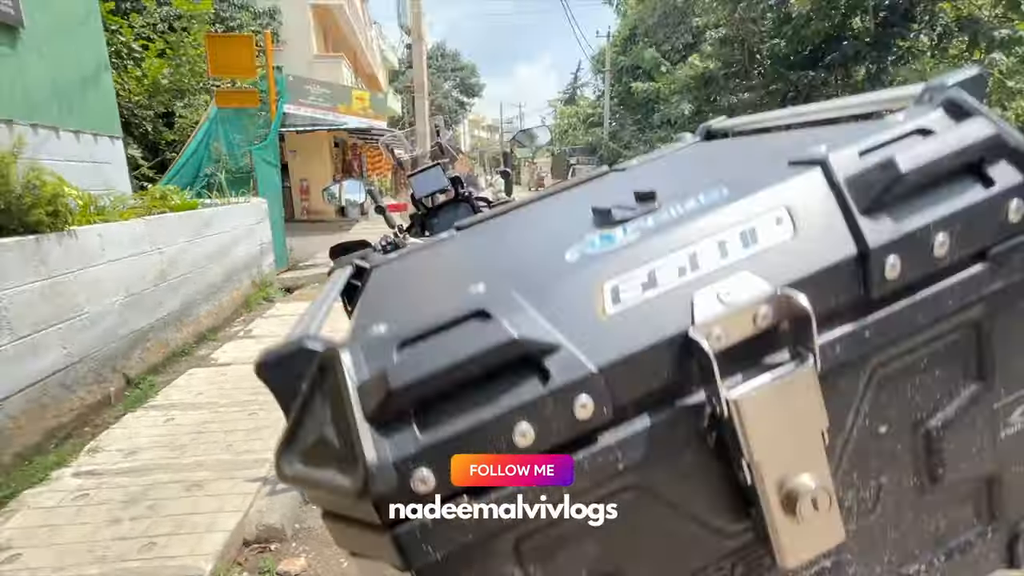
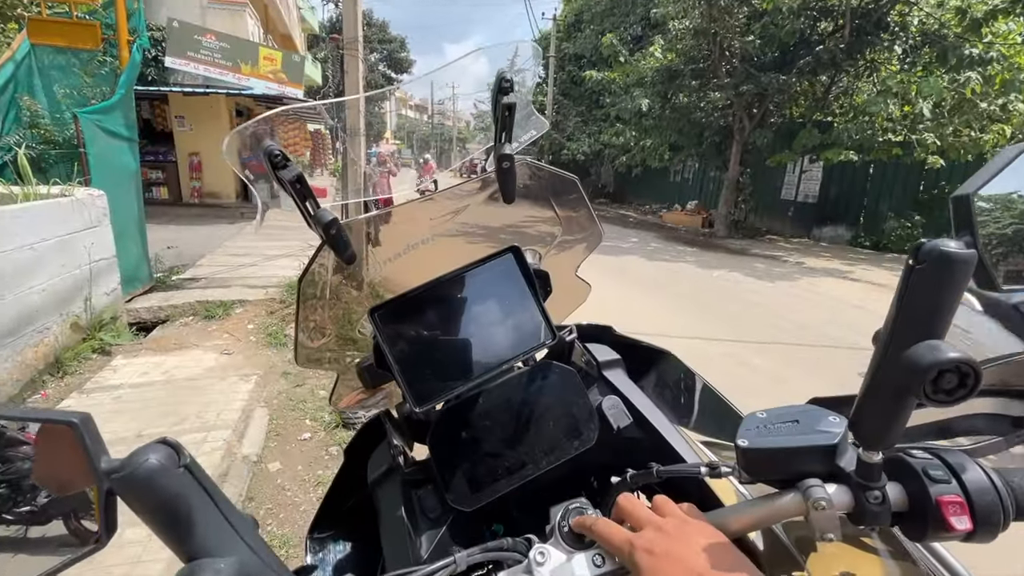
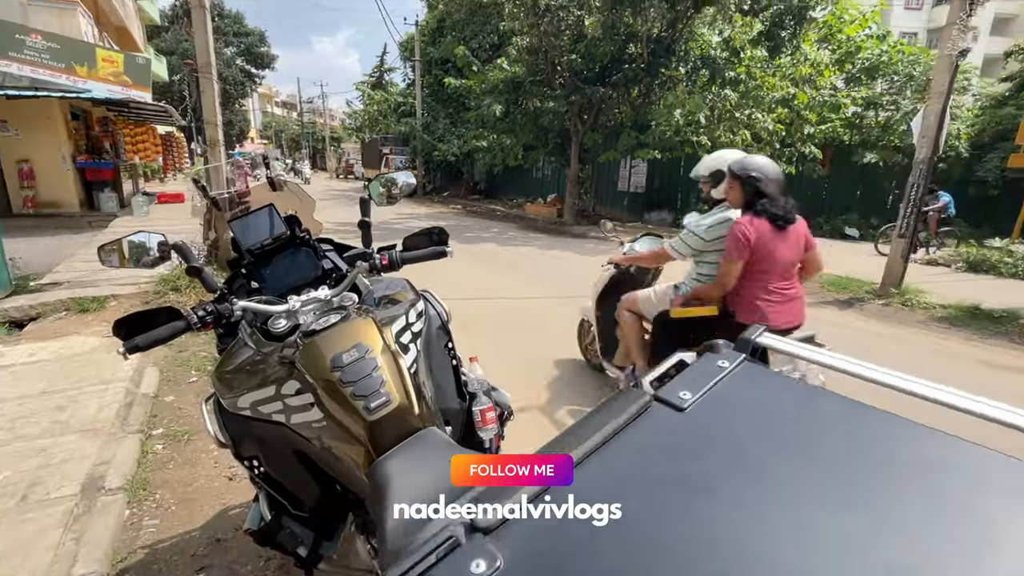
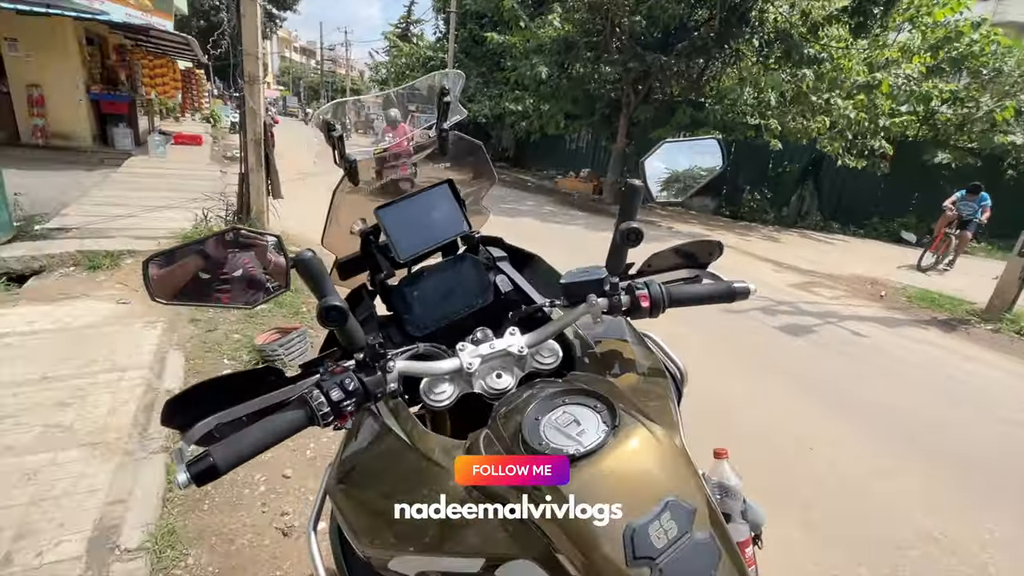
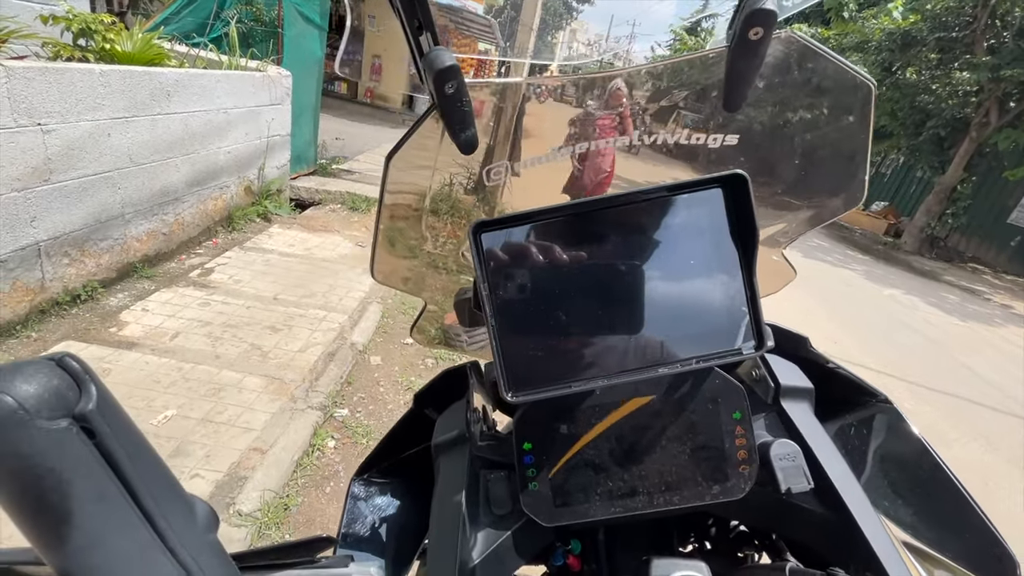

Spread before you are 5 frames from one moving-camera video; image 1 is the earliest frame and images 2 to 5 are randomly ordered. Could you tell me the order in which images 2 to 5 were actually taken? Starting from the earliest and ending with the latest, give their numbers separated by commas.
3, 4, 2, 5
